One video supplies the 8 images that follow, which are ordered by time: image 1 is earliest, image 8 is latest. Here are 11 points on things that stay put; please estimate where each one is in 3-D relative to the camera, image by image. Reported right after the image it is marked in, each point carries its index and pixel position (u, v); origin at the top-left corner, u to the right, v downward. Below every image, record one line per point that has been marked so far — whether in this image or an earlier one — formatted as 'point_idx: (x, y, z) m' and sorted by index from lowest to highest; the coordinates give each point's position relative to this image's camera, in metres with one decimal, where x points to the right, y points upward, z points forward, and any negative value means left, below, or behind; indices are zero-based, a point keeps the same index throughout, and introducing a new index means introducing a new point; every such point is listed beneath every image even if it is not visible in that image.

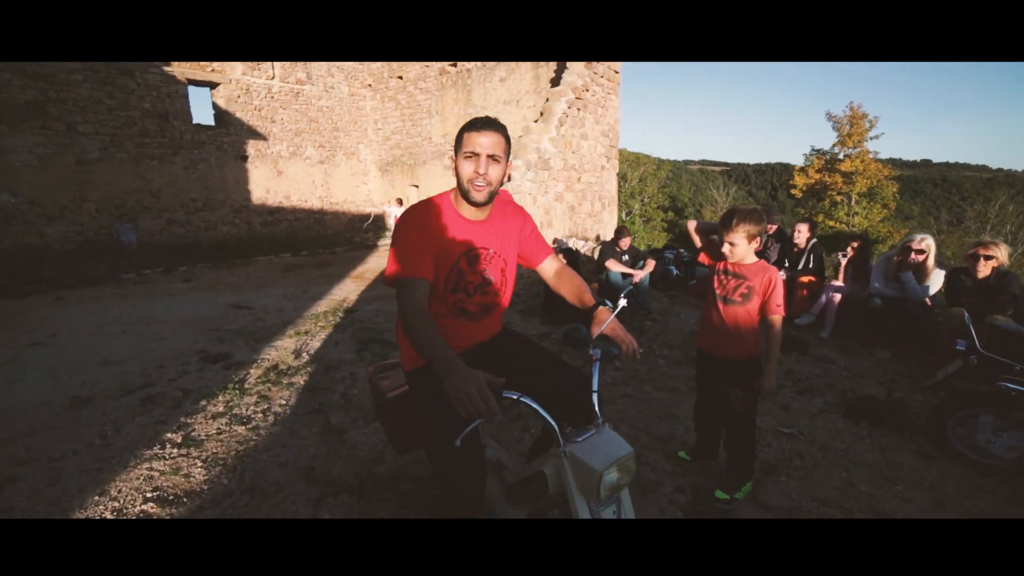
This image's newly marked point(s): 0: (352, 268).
0: (-3.9, +0.5, +10.8) m
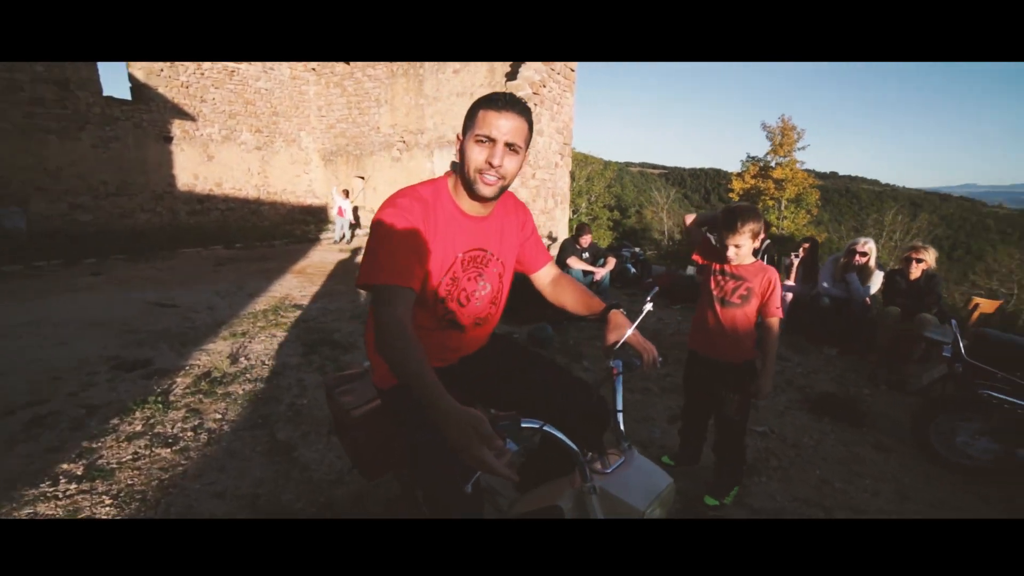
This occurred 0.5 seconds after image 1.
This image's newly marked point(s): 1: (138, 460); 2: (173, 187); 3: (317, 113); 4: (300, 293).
0: (-5.0, +0.6, +10.1) m
1: (-2.7, -1.3, +3.2) m
2: (-11.4, +3.4, +14.7) m
3: (-7.5, +6.8, +17.1) m
4: (-3.5, -0.1, +7.2) m
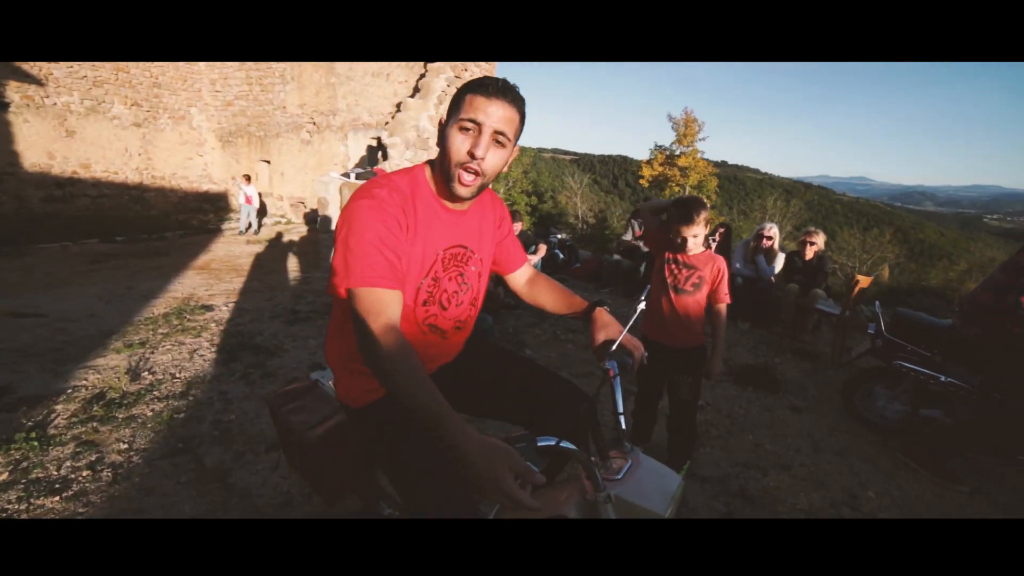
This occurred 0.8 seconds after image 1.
0: (-6.5, +0.6, +8.9) m
1: (-3.0, -1.3, +2.7) m
2: (-13.7, +3.3, +12.3) m
3: (-10.5, +6.9, +15.2) m
4: (-4.5, -0.1, +6.5) m
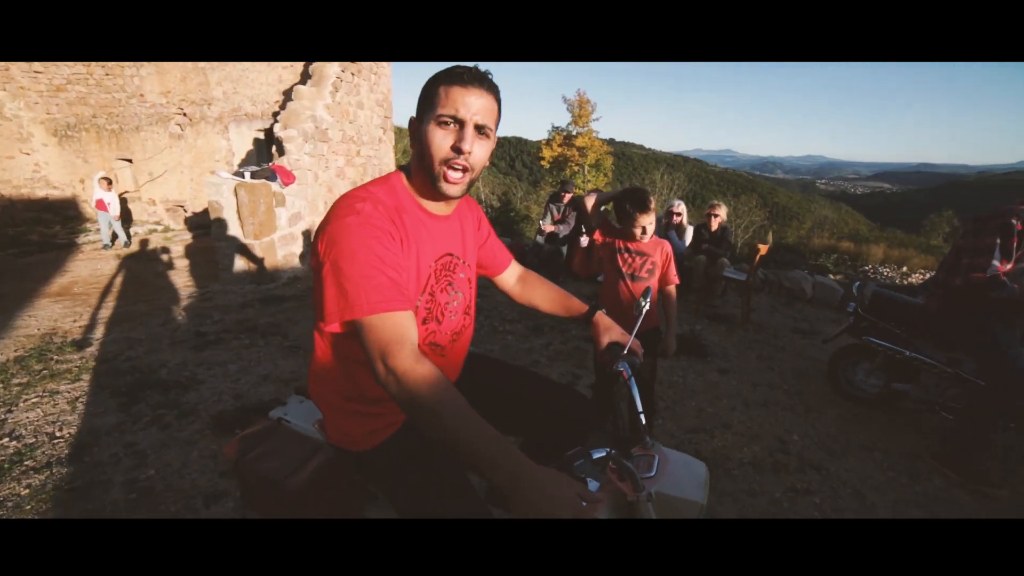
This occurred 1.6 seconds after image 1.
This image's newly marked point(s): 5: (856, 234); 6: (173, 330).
0: (-7.9, +0.1, +7.4) m
1: (-3.1, -1.6, +2.0) m
2: (-15.9, +2.1, +9.1) m
3: (-13.6, +6.1, +12.4) m
4: (-5.4, -0.4, +5.4) m
5: (+14.5, +2.3, +18.8) m
6: (-3.8, -0.5, +4.9) m
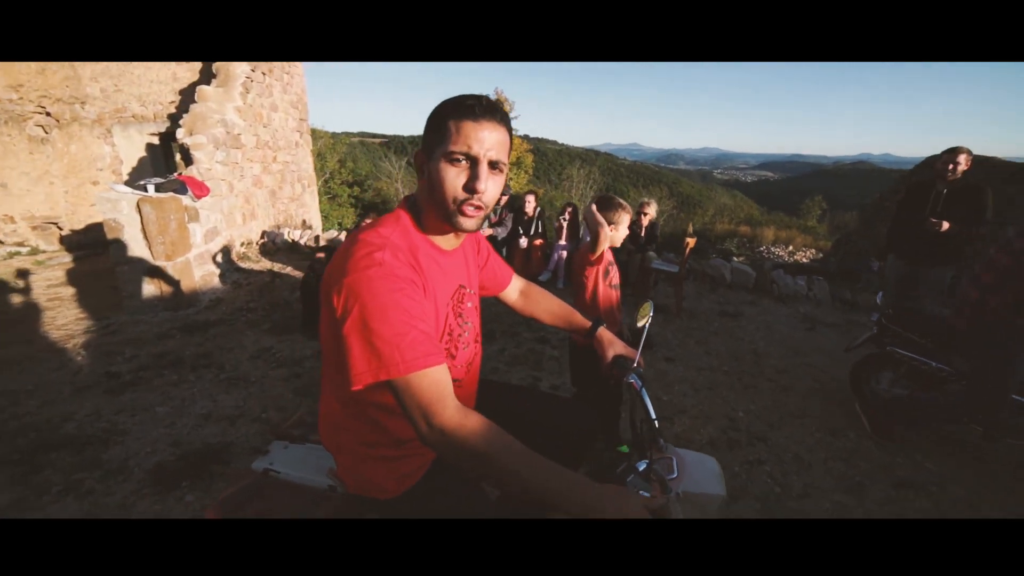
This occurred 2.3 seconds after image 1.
0: (-8.8, -0.5, +6.0) m
1: (-3.0, -1.9, +1.6) m
2: (-17.0, +0.9, +6.4) m
3: (-15.6, +5.0, +10.0) m
4: (-5.9, -0.9, +4.5) m
5: (+11.3, +3.3, +20.9) m
6: (-4.2, -0.8, +4.2) m
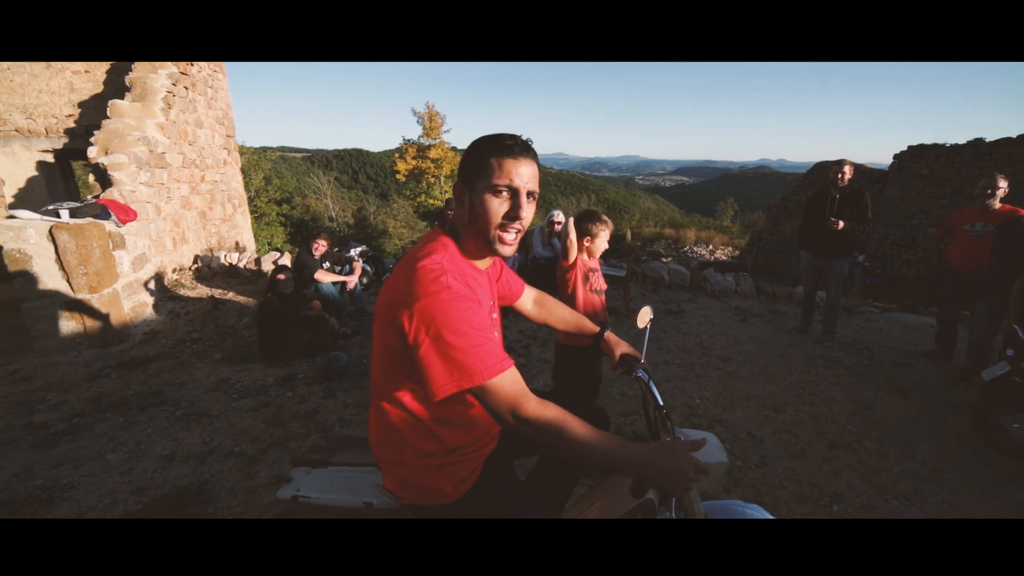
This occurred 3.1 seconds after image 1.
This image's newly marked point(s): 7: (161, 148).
0: (-9.2, -1.2, +4.9) m
1: (-2.8, -2.1, +1.2) m
2: (-17.5, -0.2, +4.1) m
3: (-16.9, +3.8, +7.9) m
4: (-6.2, -1.4, +3.7) m
5: (+8.3, +3.4, +22.5) m
6: (-4.5, -1.2, +3.7) m
7: (-5.5, +2.2, +6.9) m
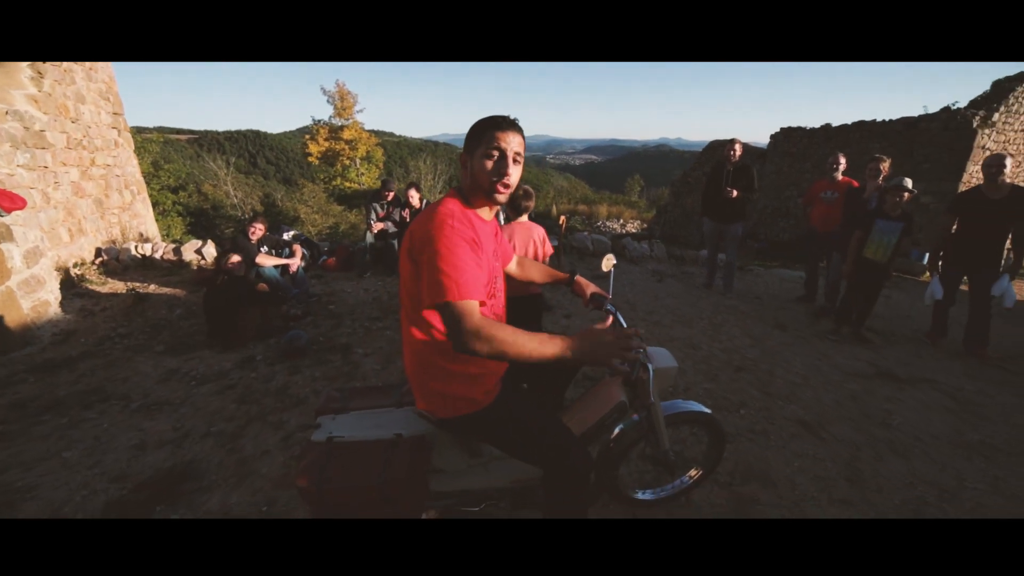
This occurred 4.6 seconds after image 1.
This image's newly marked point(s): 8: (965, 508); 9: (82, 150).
0: (-9.6, -1.5, +3.6) m
1: (-2.6, -2.1, +1.2) m
2: (-17.7, -1.1, +1.4) m
3: (-18.0, +3.1, +5.0) m
4: (-6.4, -1.5, +3.0) m
5: (+4.2, +4.8, +23.8) m
6: (-4.7, -1.2, +3.3) m
7: (-6.5, +2.2, +6.1) m
8: (+2.8, -1.3, +2.7) m
9: (-6.6, +2.1, +6.8) m
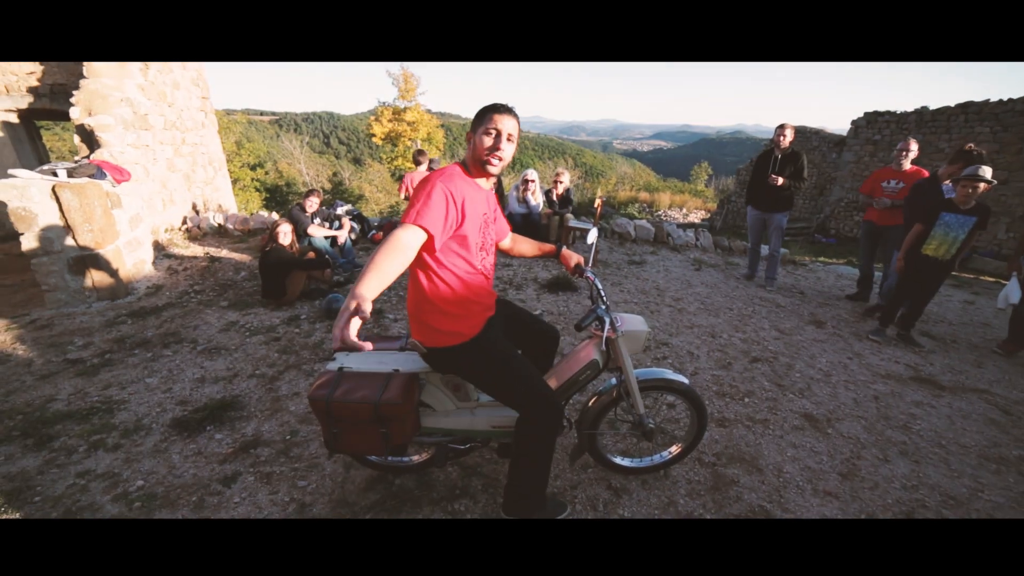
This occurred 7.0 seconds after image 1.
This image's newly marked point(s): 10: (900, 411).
0: (-9.5, -0.8, +5.1) m
1: (-2.9, -1.9, +1.8) m
2: (-17.7, 0.0, +3.9) m
3: (-17.4, +4.3, +7.4) m
4: (-6.4, -1.0, +4.1) m
5: (+7.1, +5.4, +23.1) m
6: (-4.7, -0.7, +4.1) m
7: (-5.9, +2.8, +7.0) m
8: (+2.7, -1.3, +2.6) m
9: (-5.9, +2.8, +7.7) m
10: (+3.1, -1.0, +3.6) m
